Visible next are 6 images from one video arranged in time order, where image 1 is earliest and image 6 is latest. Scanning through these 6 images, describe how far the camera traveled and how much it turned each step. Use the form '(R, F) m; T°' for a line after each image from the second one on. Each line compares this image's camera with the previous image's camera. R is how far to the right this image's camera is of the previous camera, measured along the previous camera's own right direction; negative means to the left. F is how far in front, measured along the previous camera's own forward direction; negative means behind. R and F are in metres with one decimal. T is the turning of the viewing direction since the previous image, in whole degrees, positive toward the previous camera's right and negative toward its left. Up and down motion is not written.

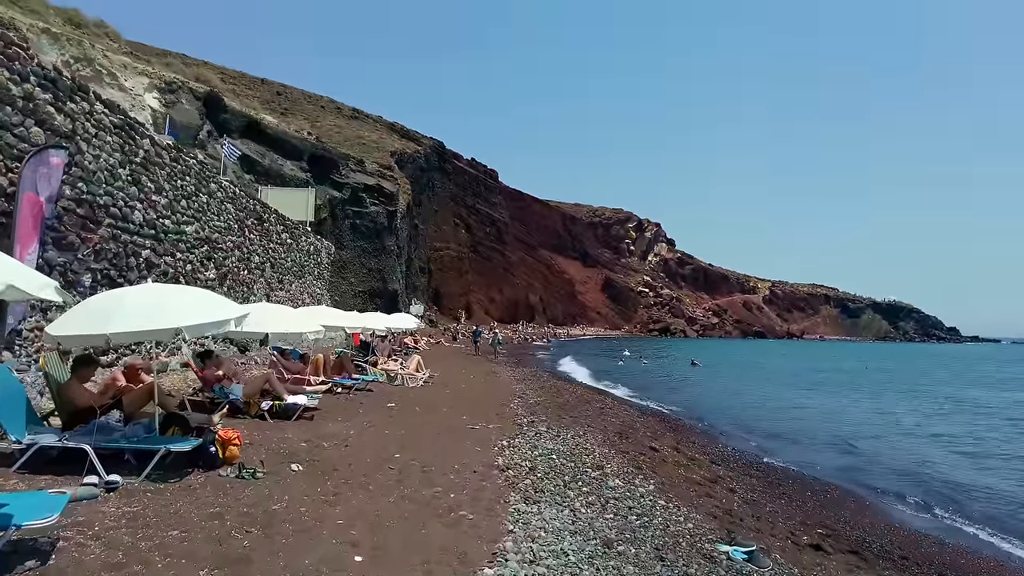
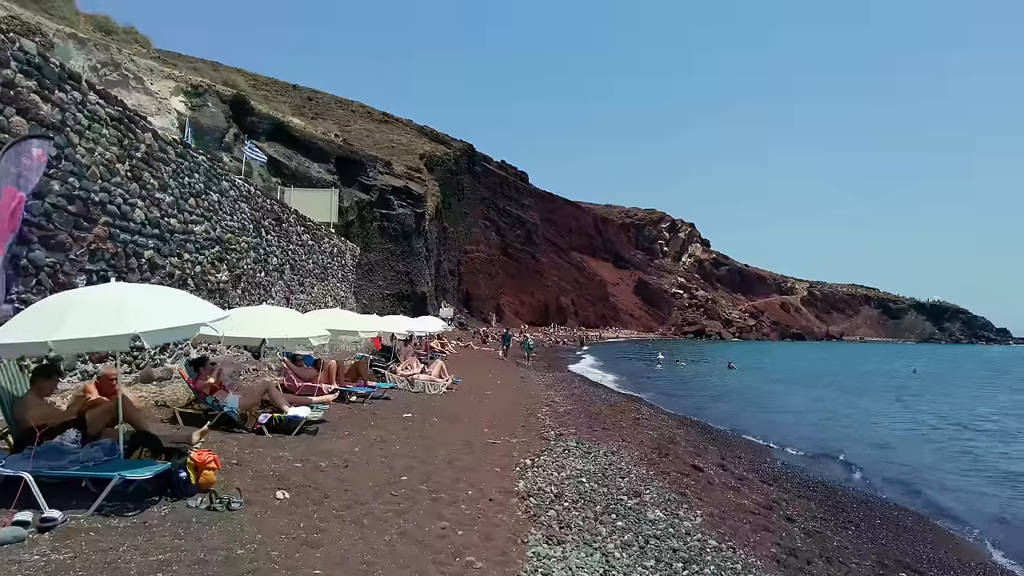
(+0.1, +1.0) m; -3°
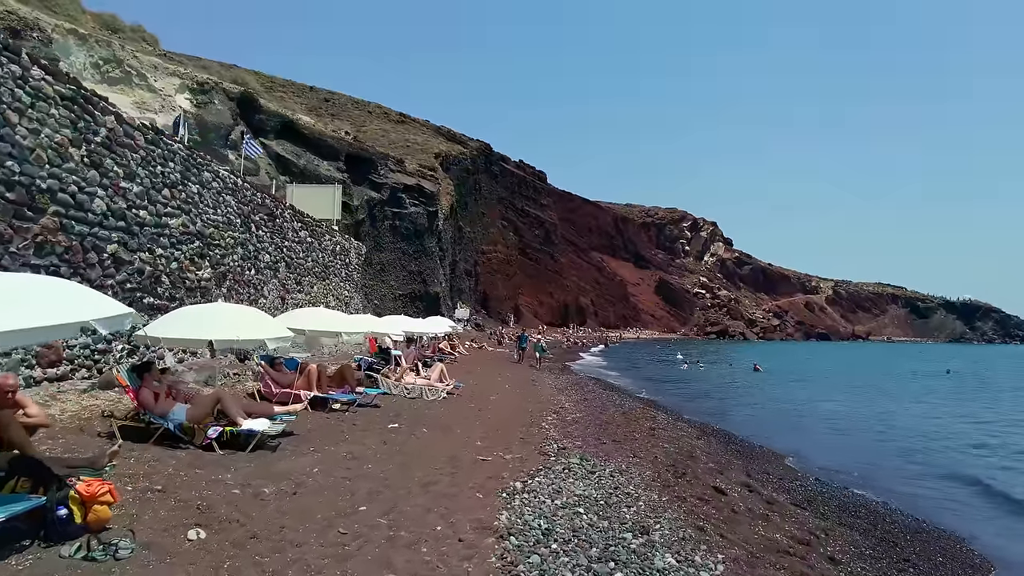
(+0.3, +1.2) m; -2°
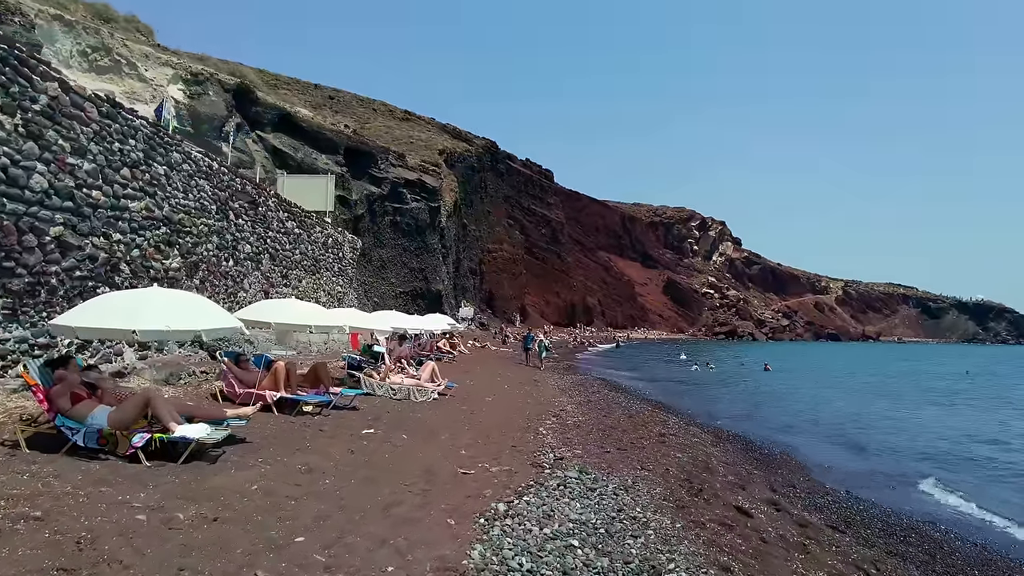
(+0.2, +1.2) m; -1°
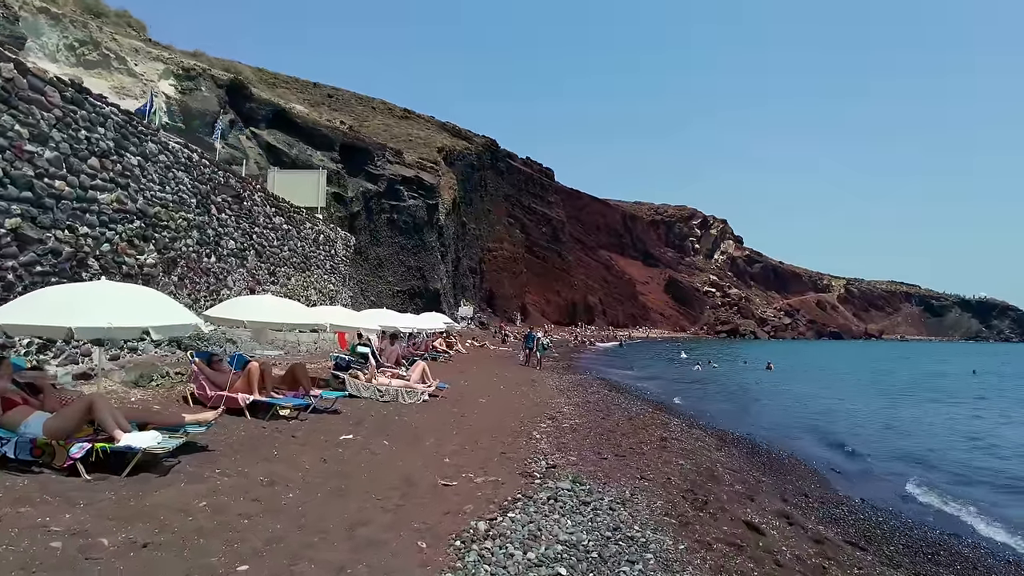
(+0.2, +0.6) m; 0°
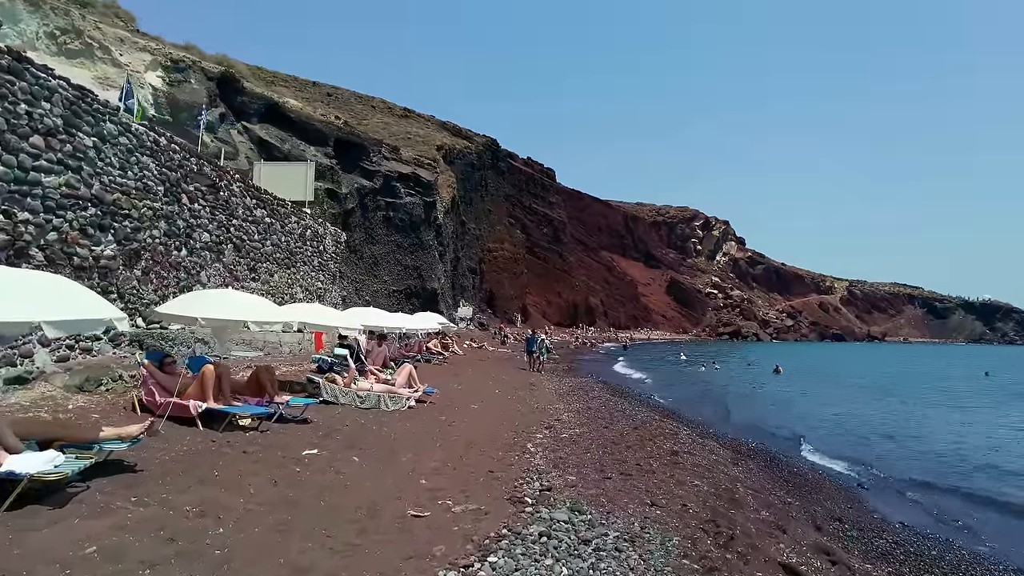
(+0.1, +1.1) m; 0°
